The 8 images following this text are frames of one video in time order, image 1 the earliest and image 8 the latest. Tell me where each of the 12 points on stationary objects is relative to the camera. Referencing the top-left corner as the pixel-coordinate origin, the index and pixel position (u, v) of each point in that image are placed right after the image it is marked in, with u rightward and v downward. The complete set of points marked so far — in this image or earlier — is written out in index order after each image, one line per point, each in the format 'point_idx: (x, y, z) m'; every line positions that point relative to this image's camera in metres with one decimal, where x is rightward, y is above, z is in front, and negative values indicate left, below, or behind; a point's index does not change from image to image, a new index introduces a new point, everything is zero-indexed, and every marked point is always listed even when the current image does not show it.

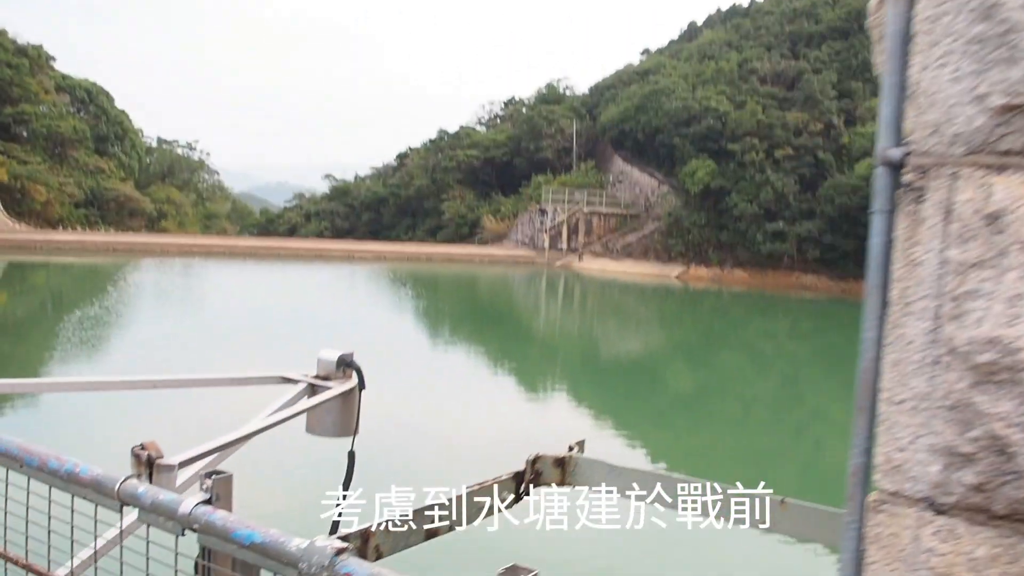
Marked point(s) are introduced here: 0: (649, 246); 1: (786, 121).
0: (+3.0, +1.0, +19.1) m
1: (+5.4, +3.4, +17.2) m
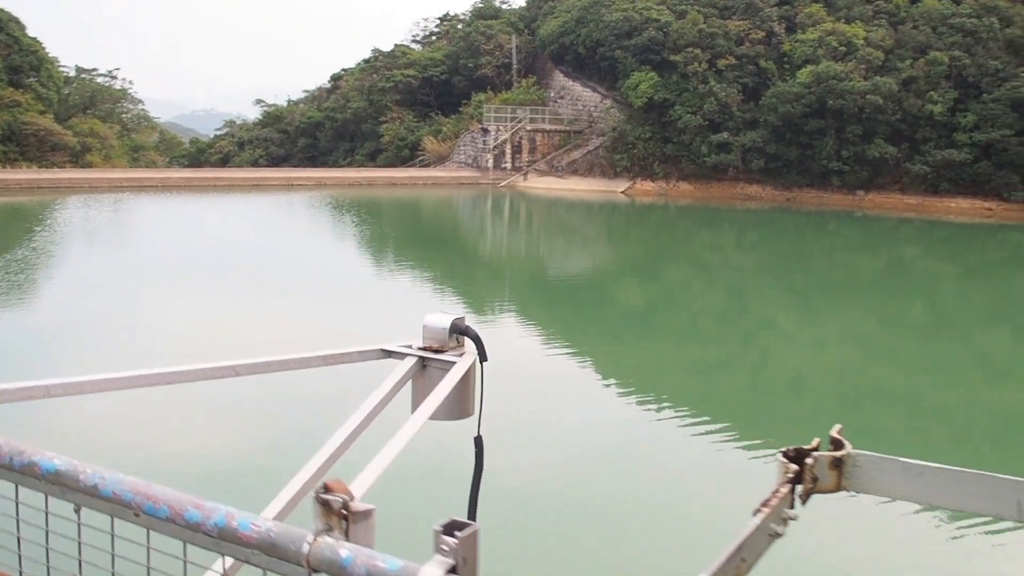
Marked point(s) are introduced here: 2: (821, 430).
0: (+1.8, +2.9, +19.0) m
1: (+4.2, +5.2, +17.0) m
2: (+2.5, -1.1, +7.0) m
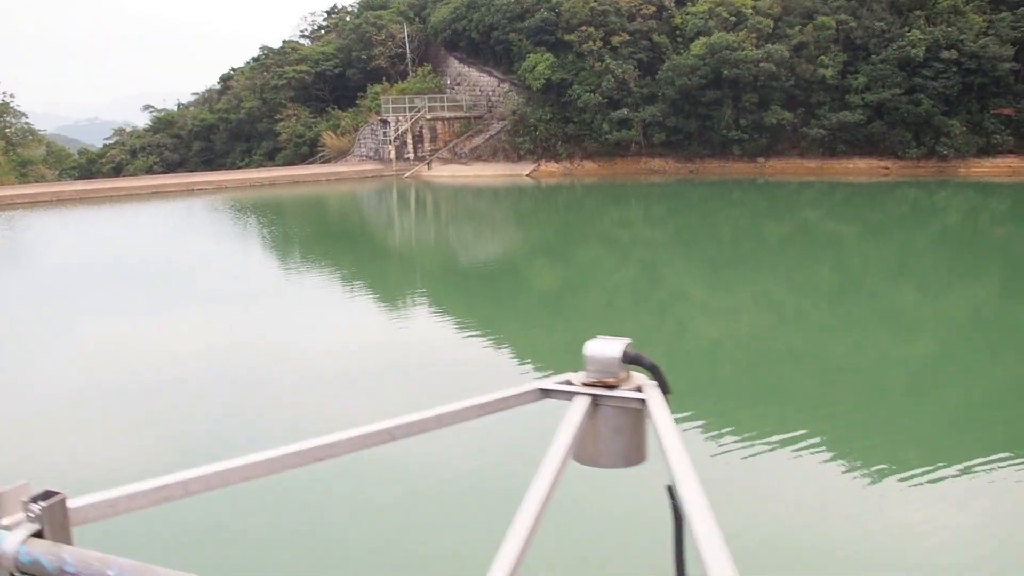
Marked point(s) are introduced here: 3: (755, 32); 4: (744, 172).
0: (-0.4, +3.2, +18.6) m
1: (+2.1, +5.6, +16.8) m
2: (+1.9, -0.9, +6.8) m
3: (+4.2, +4.5, +14.9) m
4: (+4.2, +2.2, +15.8) m
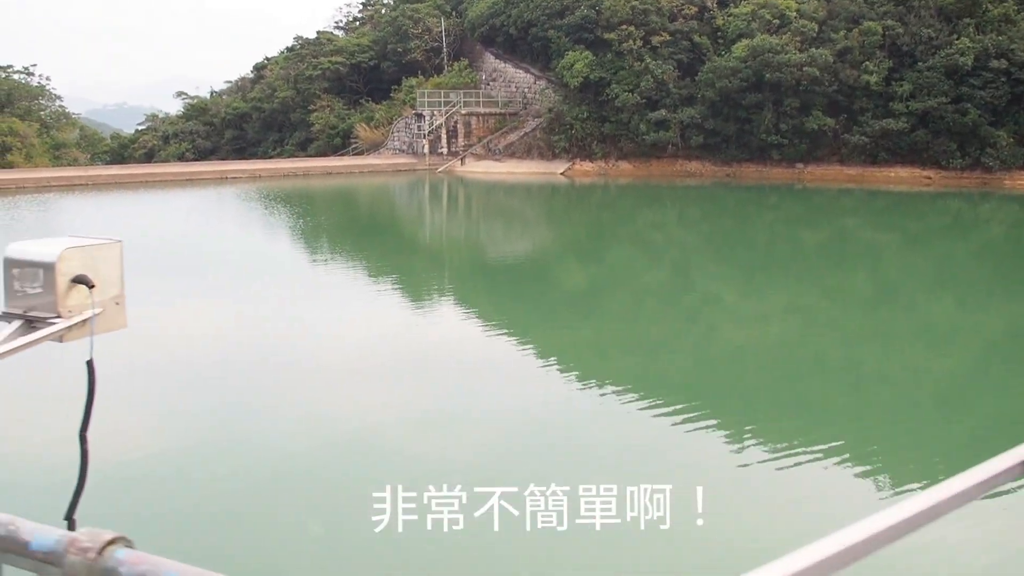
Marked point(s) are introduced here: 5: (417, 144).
0: (+0.5, +3.2, +18.6) m
1: (+2.9, +5.6, +16.8) m
2: (+2.2, -1.0, +6.8) m
3: (+5.0, +4.4, +14.8) m
4: (+4.9, +2.0, +15.7) m
5: (-2.1, +3.4, +19.7) m
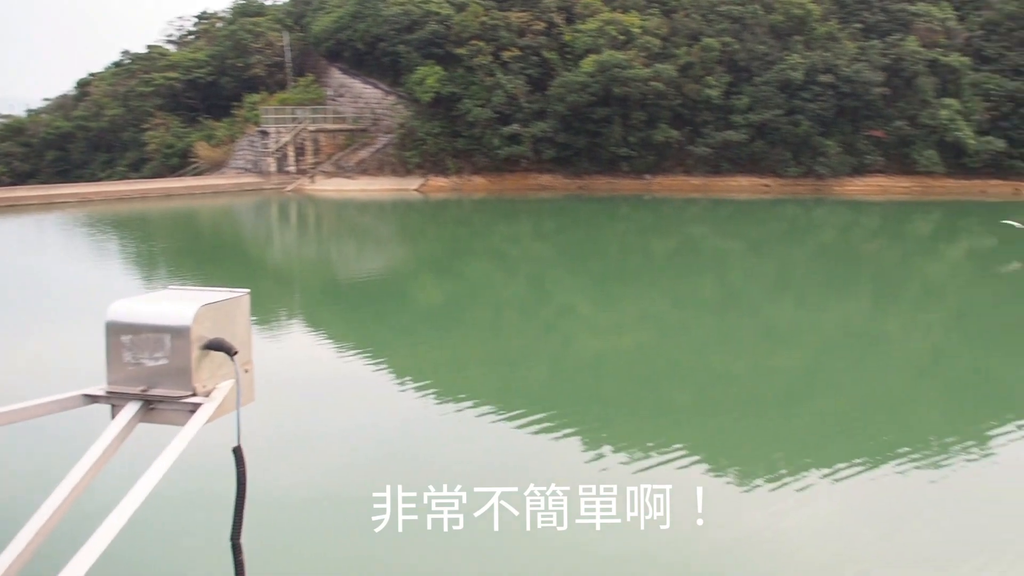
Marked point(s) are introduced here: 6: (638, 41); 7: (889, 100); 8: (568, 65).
0: (-2.7, +2.8, +18.2) m
1: (-0.1, +5.3, +16.9) m
2: (+1.2, -1.0, +6.8) m
3: (+2.4, +4.3, +15.2) m
4: (+2.2, +1.9, +16.1) m
5: (-5.4, +2.9, +18.9) m
6: (+2.3, +4.4, +15.2) m
7: (+6.6, +3.3, +14.7) m
8: (+1.1, +4.2, +16.0) m
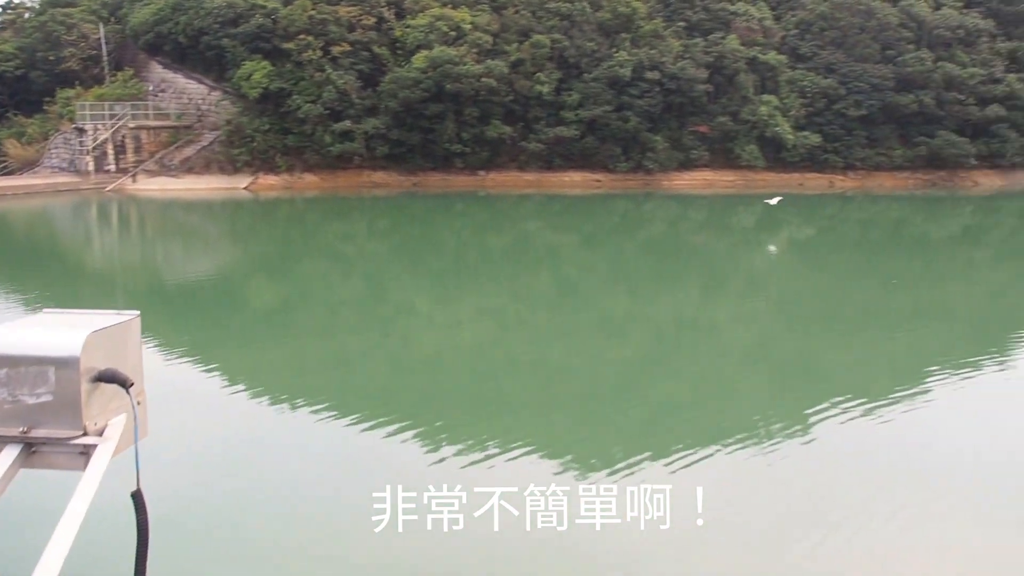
0: (-6.1, +2.7, +17.2) m
1: (-3.4, +5.3, +16.3) m
2: (-0.4, -1.0, +6.6) m
3: (-0.7, +4.3, +15.1) m
4: (-0.9, +1.9, +15.9) m
5: (-8.9, +2.6, +17.5) m
6: (-0.8, +4.5, +15.0) m
7: (+3.6, +3.5, +15.2) m
8: (-2.1, +4.2, +15.6) m
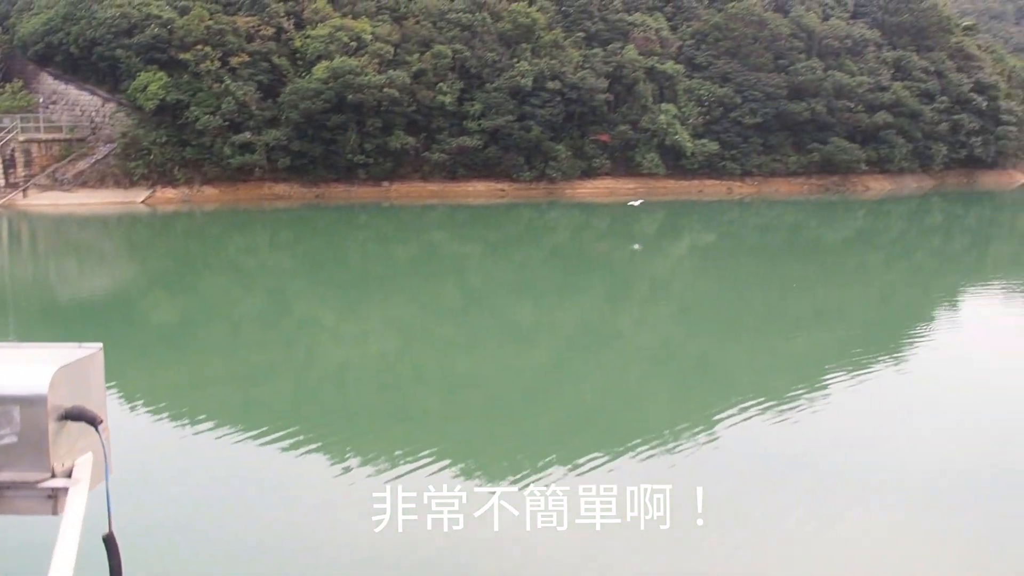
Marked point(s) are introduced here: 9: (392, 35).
0: (-7.9, +2.4, +16.8) m
1: (-5.2, +5.0, +16.1) m
2: (-1.5, -1.1, +6.5) m
3: (-2.4, +4.1, +15.0) m
4: (-2.6, +1.7, +15.8) m
5: (-10.7, +2.2, +16.9) m
6: (-2.5, +4.3, +15.0) m
7: (+1.8, +3.3, +15.4) m
8: (-3.9, +4.0, +15.4) m
9: (-2.2, +4.6, +15.4) m
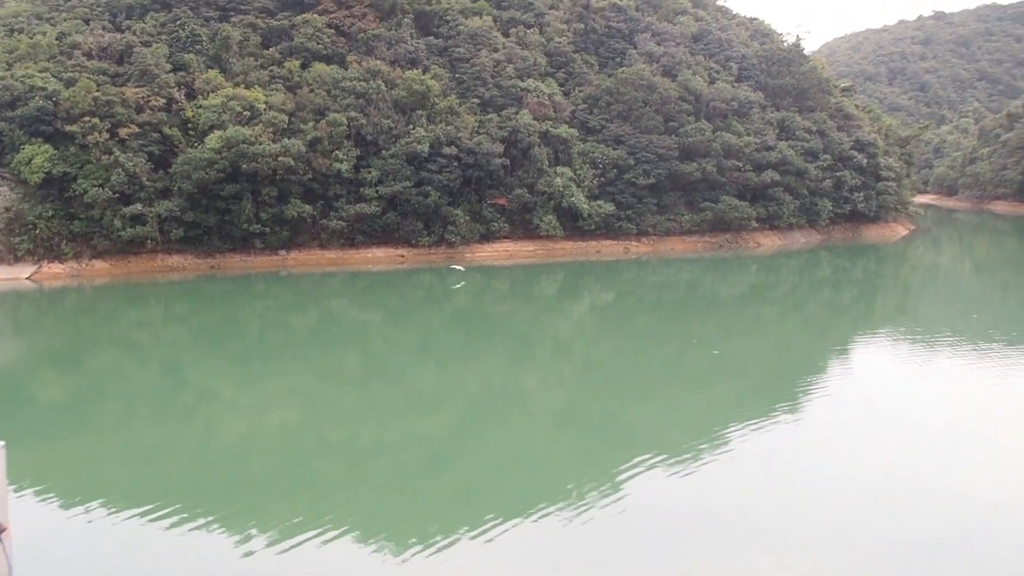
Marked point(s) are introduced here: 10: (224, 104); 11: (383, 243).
0: (-9.8, +0.9, +16.2) m
1: (-7.2, +3.6, +15.8) m
2: (-2.6, -1.9, +6.3) m
3: (-4.3, +2.9, +14.9) m
4: (-4.5, +0.4, +15.6) m
5: (-12.6, +0.7, +16.1) m
6: (-4.4, +3.0, +14.9) m
7: (0.0, +2.2, +15.6) m
8: (-5.7, +2.7, +15.3) m
9: (-4.1, +3.4, +15.4) m
10: (-5.1, +3.3, +15.0) m
11: (-2.3, +0.9, +16.7) m
